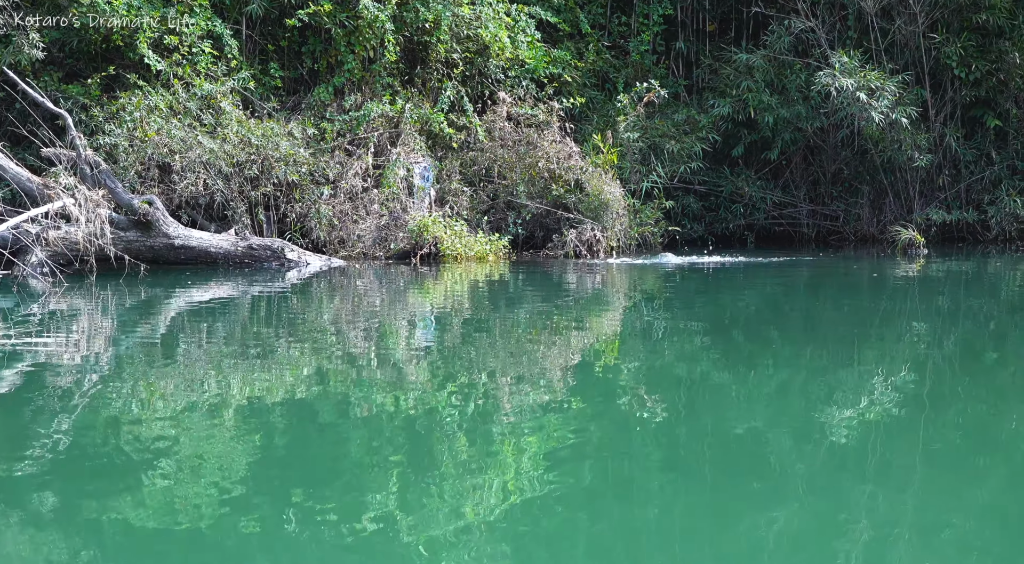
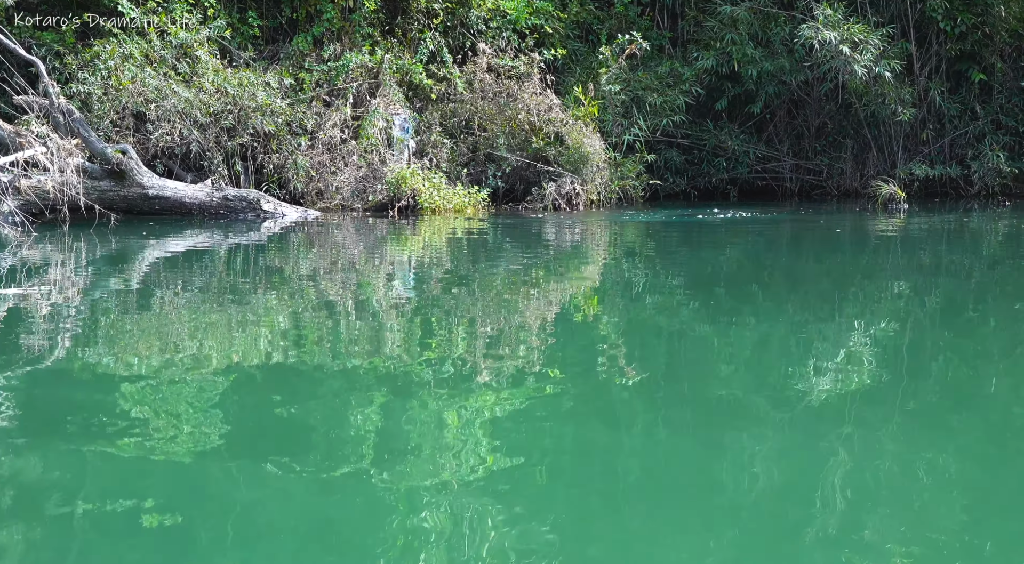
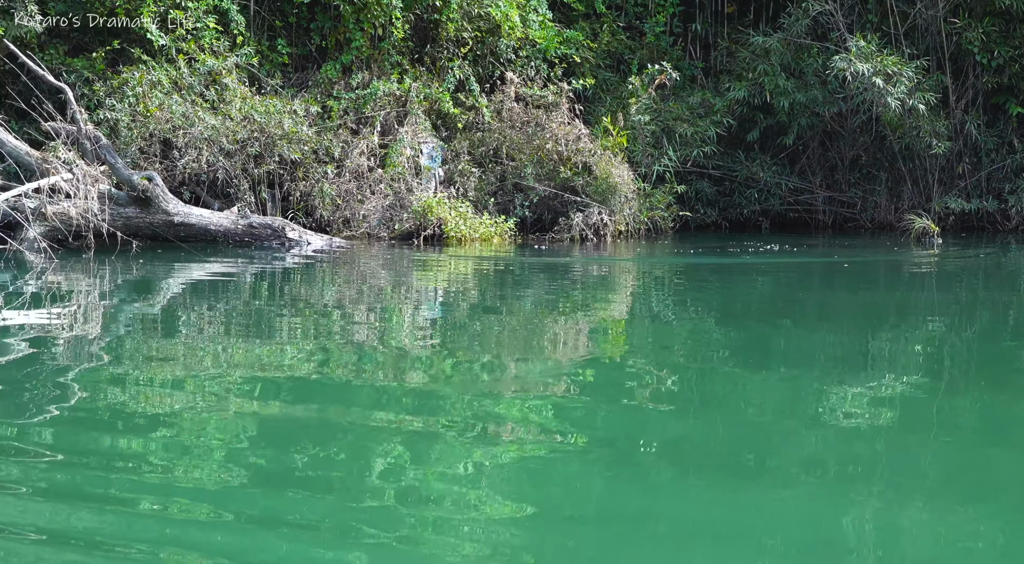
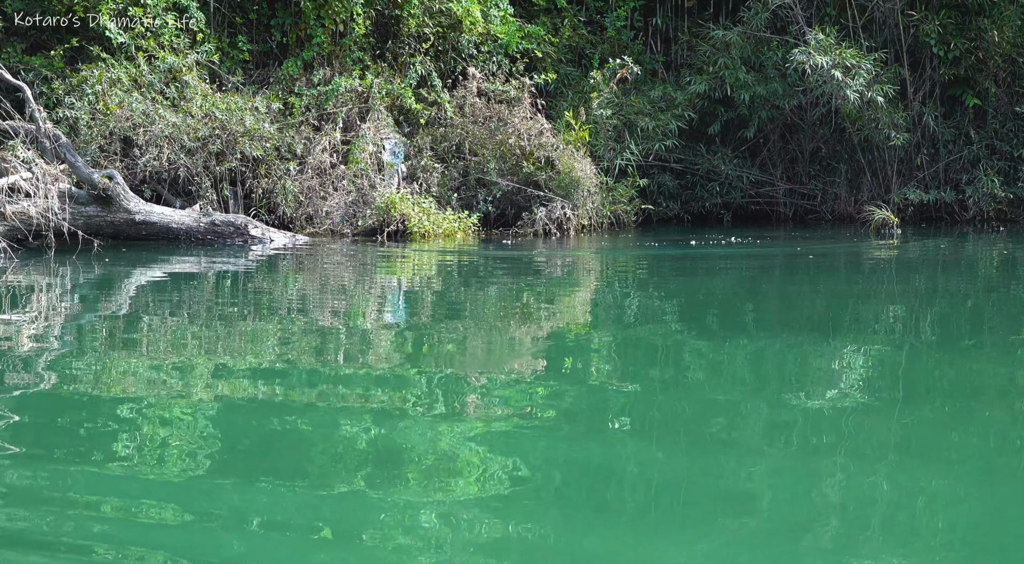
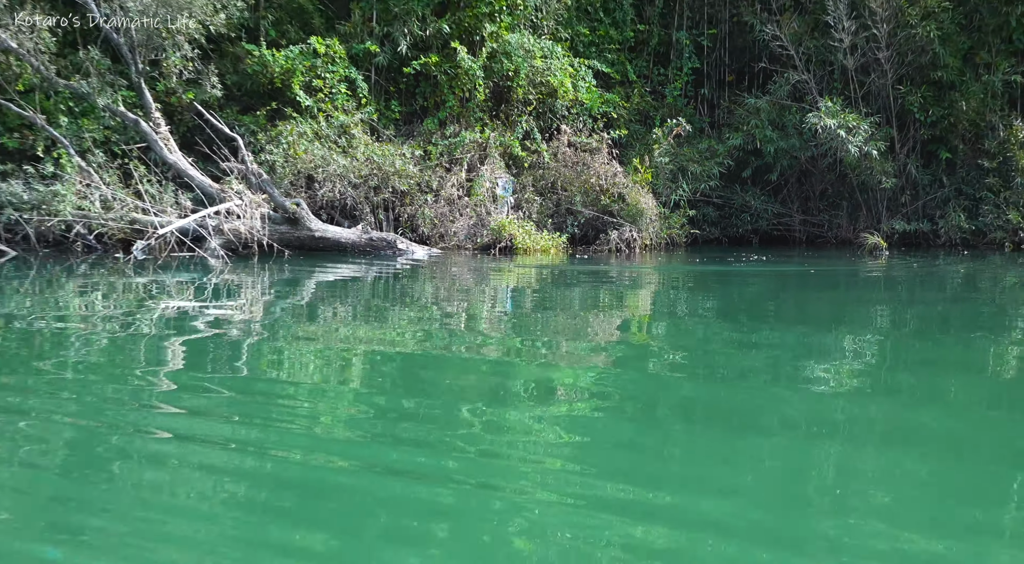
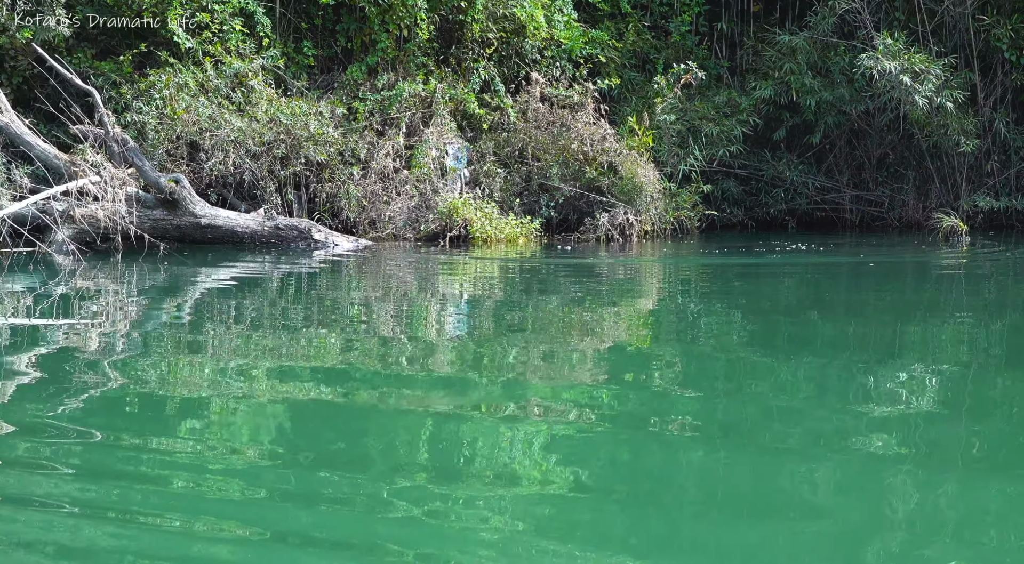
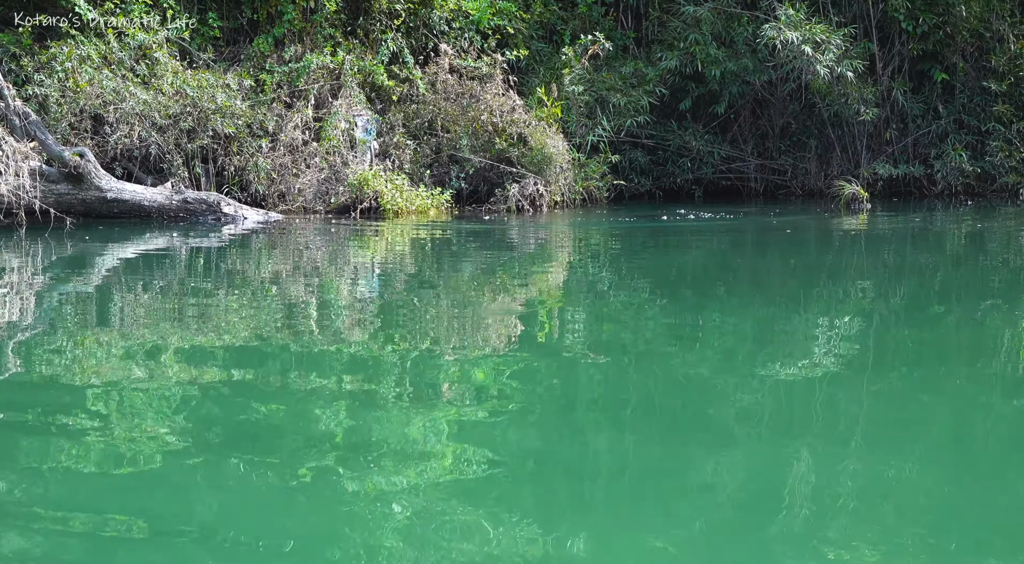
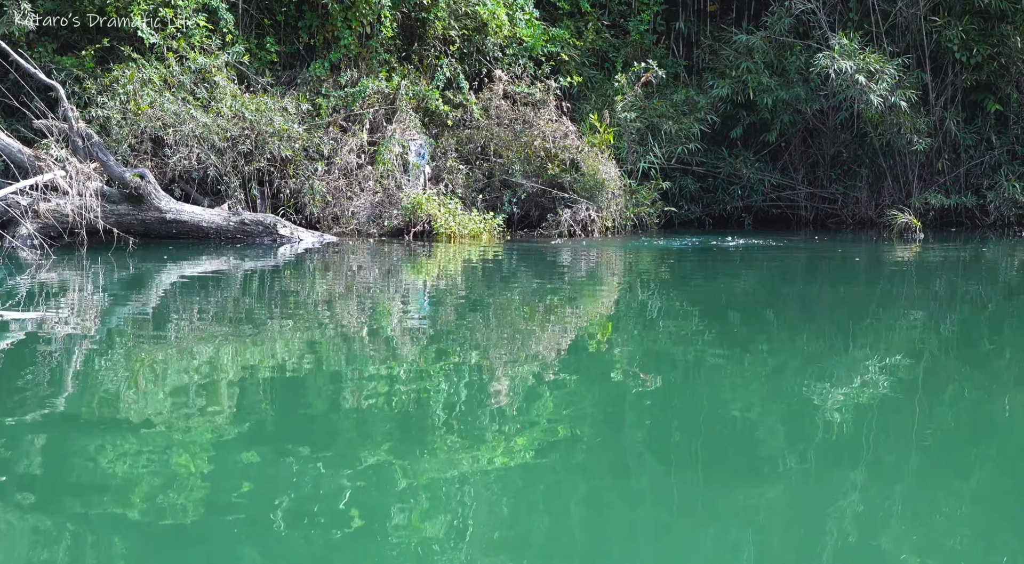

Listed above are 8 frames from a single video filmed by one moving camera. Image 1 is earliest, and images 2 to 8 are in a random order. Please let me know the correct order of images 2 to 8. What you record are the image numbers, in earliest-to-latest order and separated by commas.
8, 2, 7, 4, 3, 6, 5
